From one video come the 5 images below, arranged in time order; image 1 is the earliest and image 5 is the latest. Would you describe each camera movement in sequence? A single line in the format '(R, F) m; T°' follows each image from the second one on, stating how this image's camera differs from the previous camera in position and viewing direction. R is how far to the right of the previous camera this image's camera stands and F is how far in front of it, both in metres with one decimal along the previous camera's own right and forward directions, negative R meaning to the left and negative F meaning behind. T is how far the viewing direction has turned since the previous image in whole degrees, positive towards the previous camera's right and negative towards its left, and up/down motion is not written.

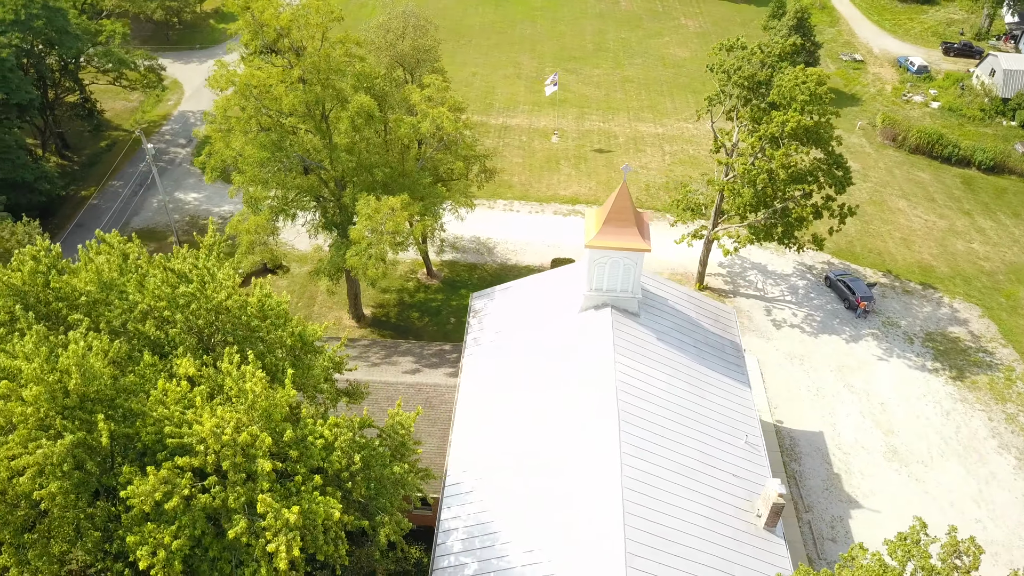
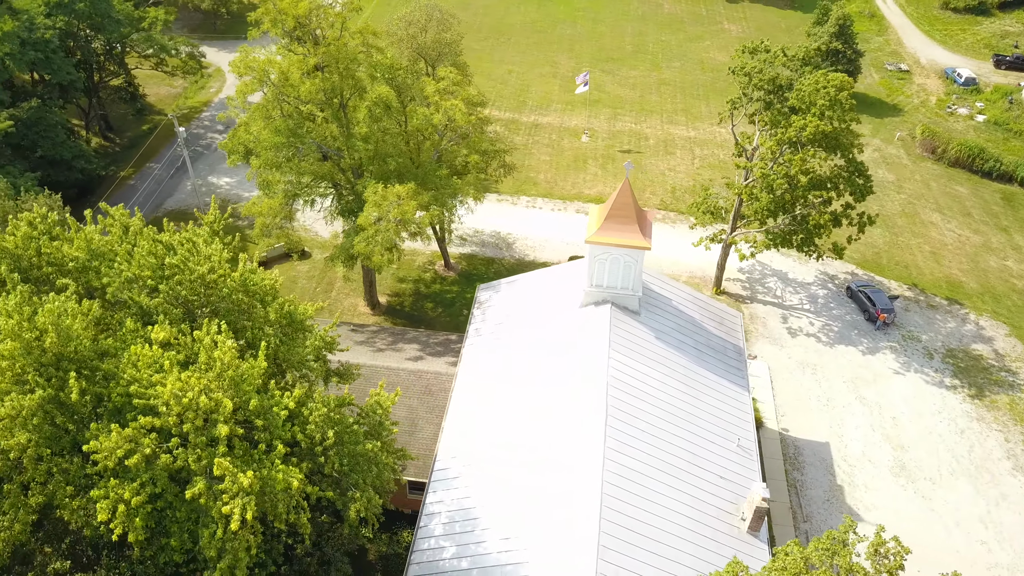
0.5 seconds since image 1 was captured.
(+1.5, -0.2) m; -3°
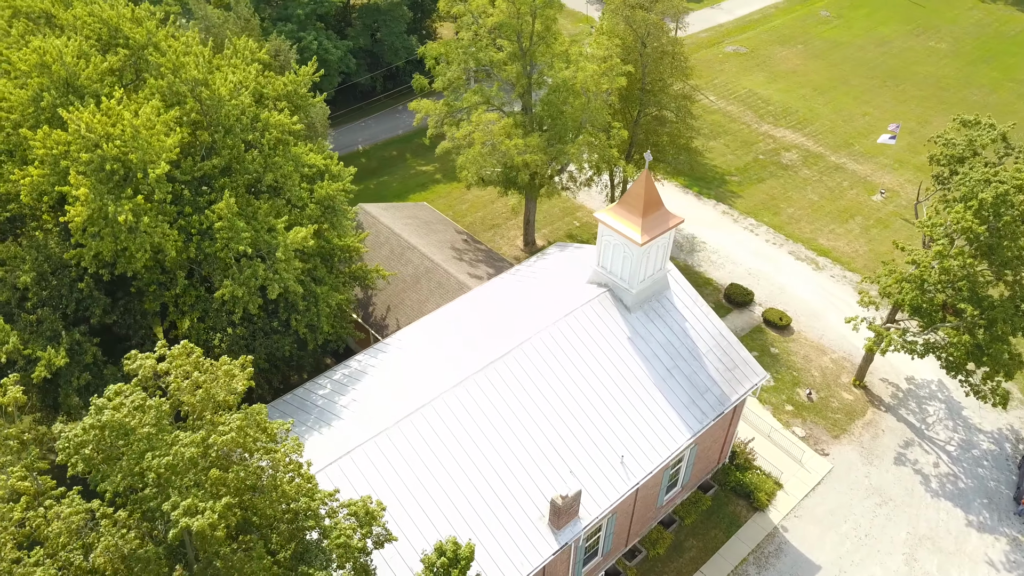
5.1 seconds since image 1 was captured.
(+14.7, +2.1) m; -30°
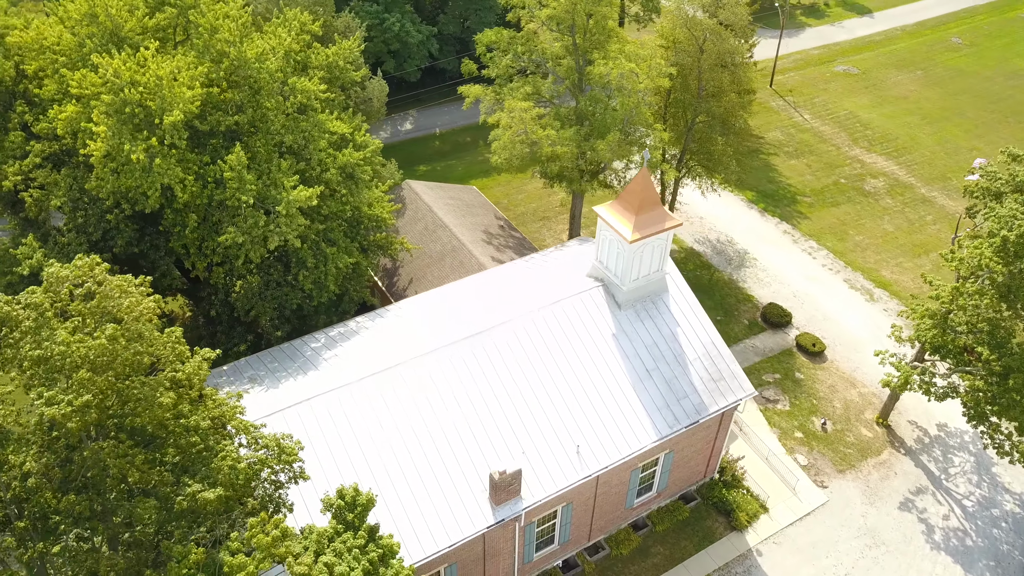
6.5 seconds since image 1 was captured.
(+4.5, -0.3) m; -9°
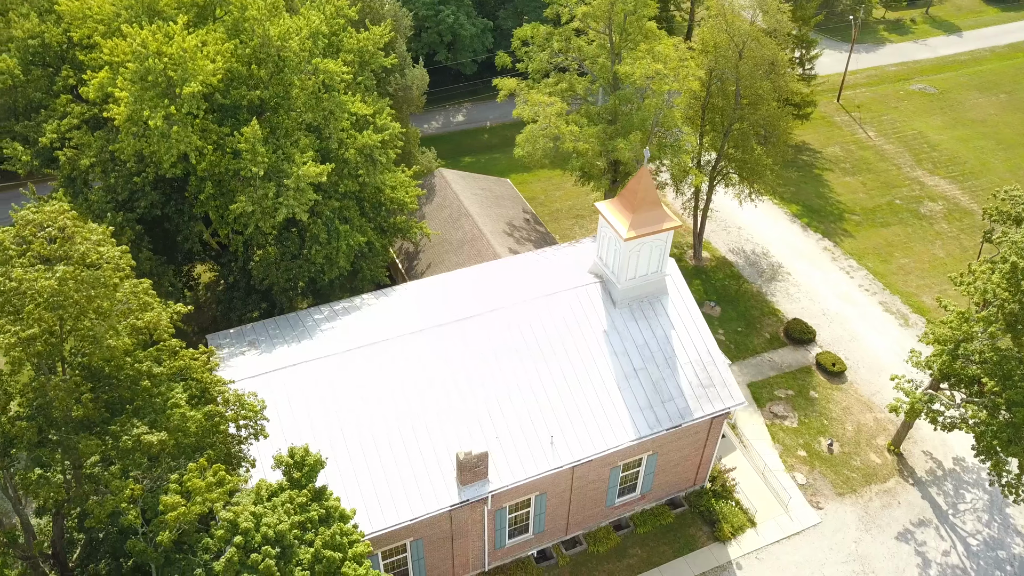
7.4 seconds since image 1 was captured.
(+2.9, -0.2) m; -6°
